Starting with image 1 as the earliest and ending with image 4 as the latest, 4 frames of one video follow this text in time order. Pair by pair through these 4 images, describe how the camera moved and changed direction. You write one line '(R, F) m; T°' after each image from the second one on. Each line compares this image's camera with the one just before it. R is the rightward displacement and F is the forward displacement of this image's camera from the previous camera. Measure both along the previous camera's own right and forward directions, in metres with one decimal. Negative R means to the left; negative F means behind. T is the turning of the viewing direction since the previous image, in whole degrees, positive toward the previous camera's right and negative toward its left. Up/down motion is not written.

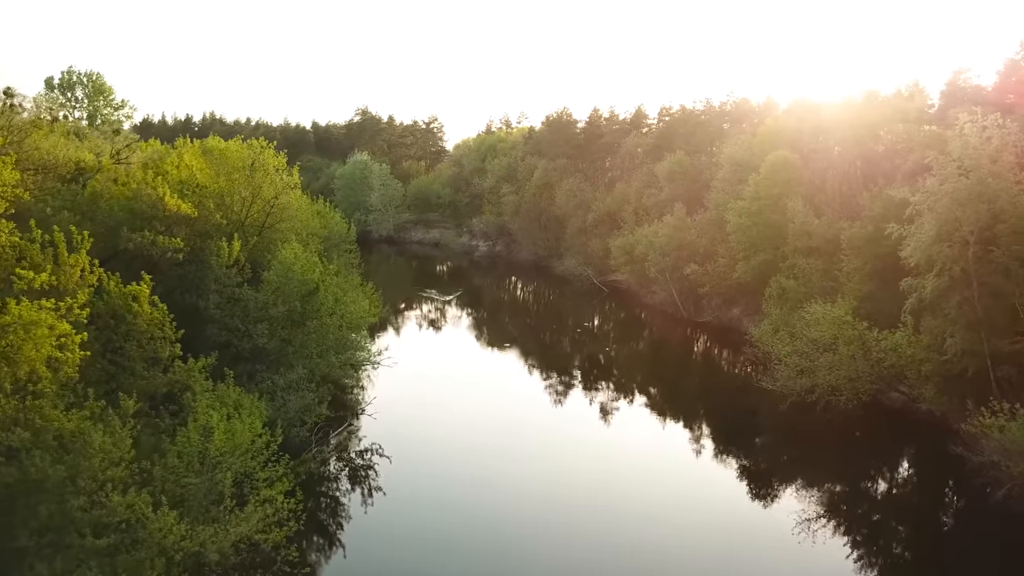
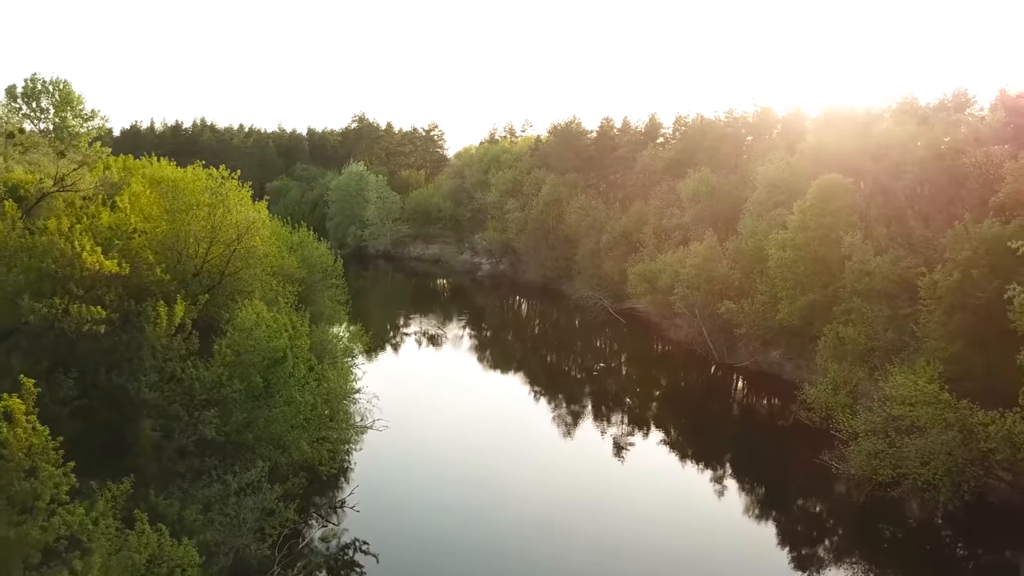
(-0.3, +4.7) m; 0°
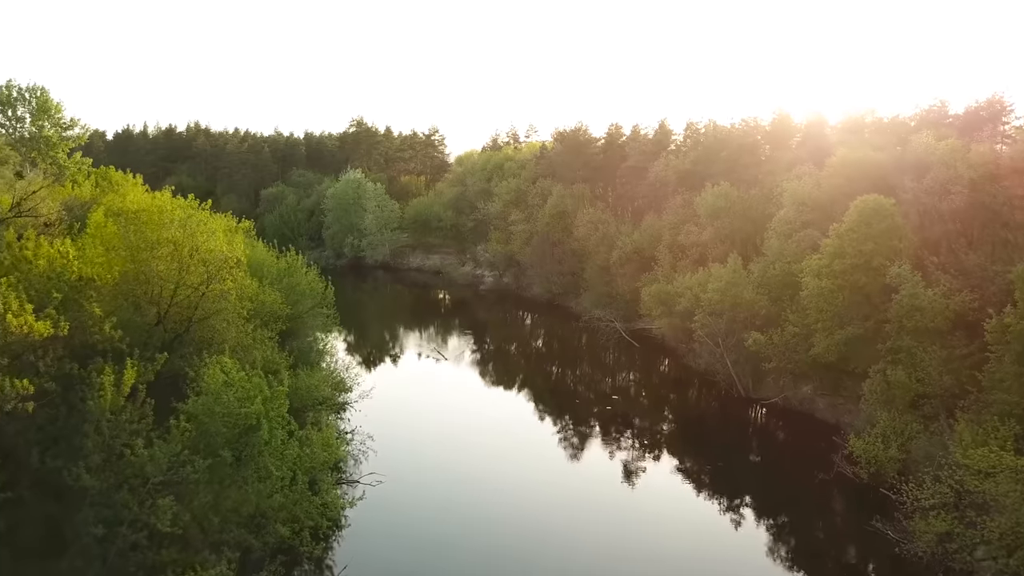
(-0.2, +2.9) m; 0°
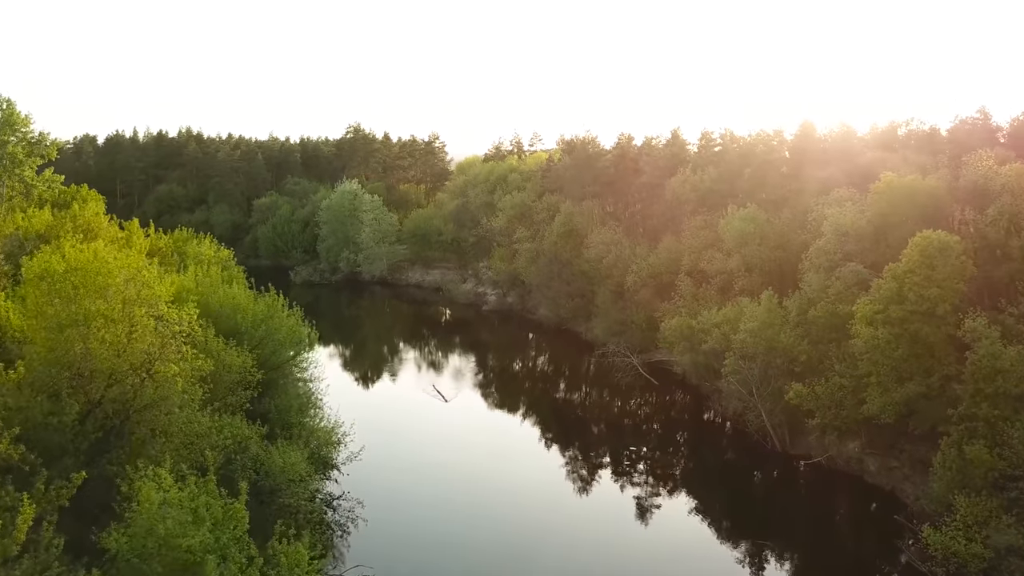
(-0.2, +3.6) m; 0°
